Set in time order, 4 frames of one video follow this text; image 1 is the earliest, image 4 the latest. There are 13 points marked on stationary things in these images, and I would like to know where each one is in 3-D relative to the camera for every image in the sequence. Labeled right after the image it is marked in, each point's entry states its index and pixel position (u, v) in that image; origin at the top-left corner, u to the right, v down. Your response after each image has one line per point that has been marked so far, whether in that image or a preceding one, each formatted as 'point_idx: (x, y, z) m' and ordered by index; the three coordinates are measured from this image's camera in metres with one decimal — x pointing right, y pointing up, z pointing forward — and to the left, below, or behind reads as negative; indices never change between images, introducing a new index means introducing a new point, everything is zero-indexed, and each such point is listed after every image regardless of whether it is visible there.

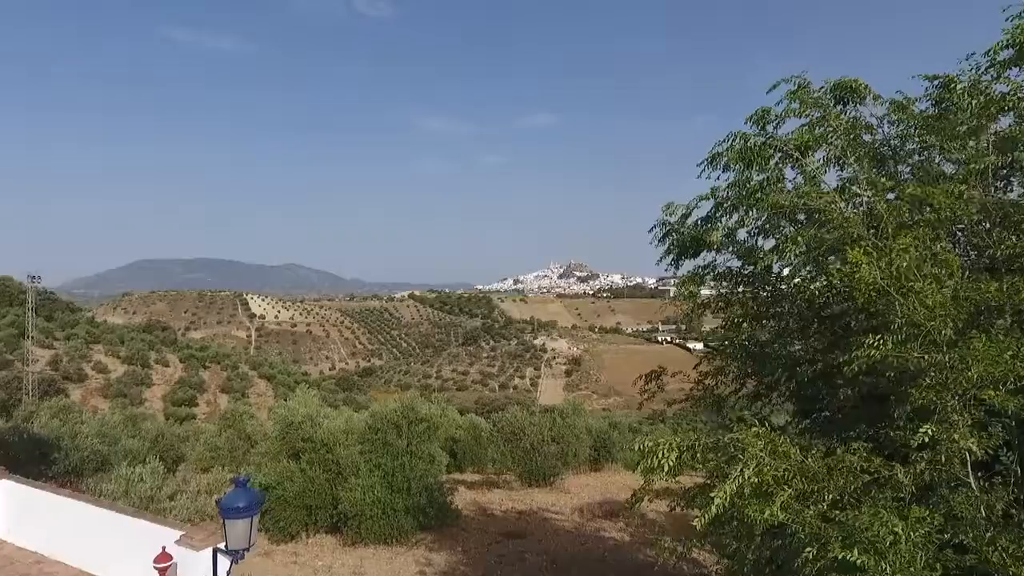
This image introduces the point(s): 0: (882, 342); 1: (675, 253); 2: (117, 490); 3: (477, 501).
0: (+1.7, -0.2, +2.7) m
1: (+1.2, +0.3, +4.5) m
2: (-5.0, -2.6, +7.9) m
3: (-0.8, -4.6, +13.3) m
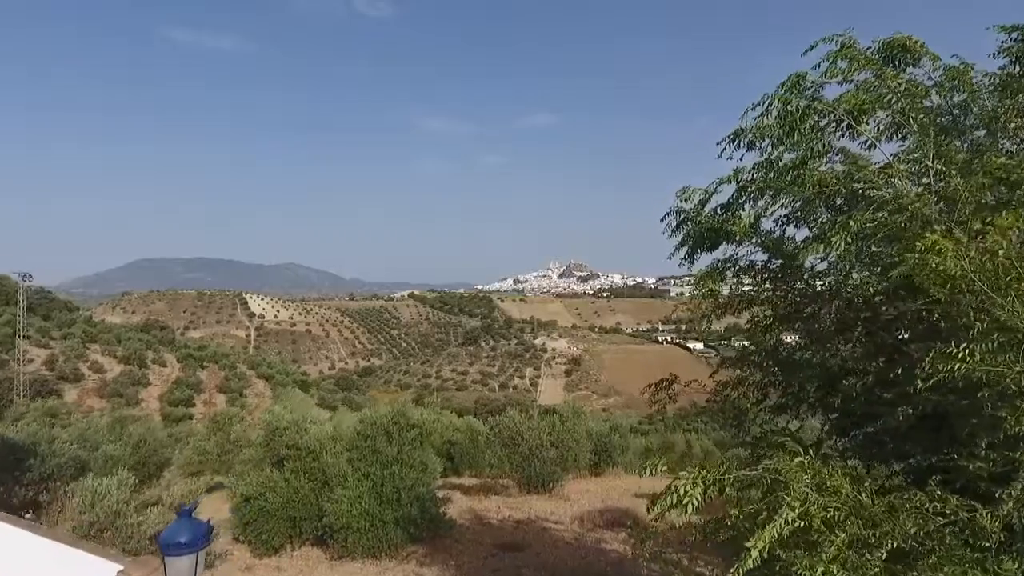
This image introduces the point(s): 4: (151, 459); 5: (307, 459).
0: (+1.6, -0.2, +2.2) m
1: (+1.1, +0.3, +3.9) m
2: (-5.1, -2.6, +7.3) m
3: (-0.8, -4.6, +12.8) m
4: (-8.1, -3.8, +13.7) m
5: (-3.3, -2.7, +9.8) m
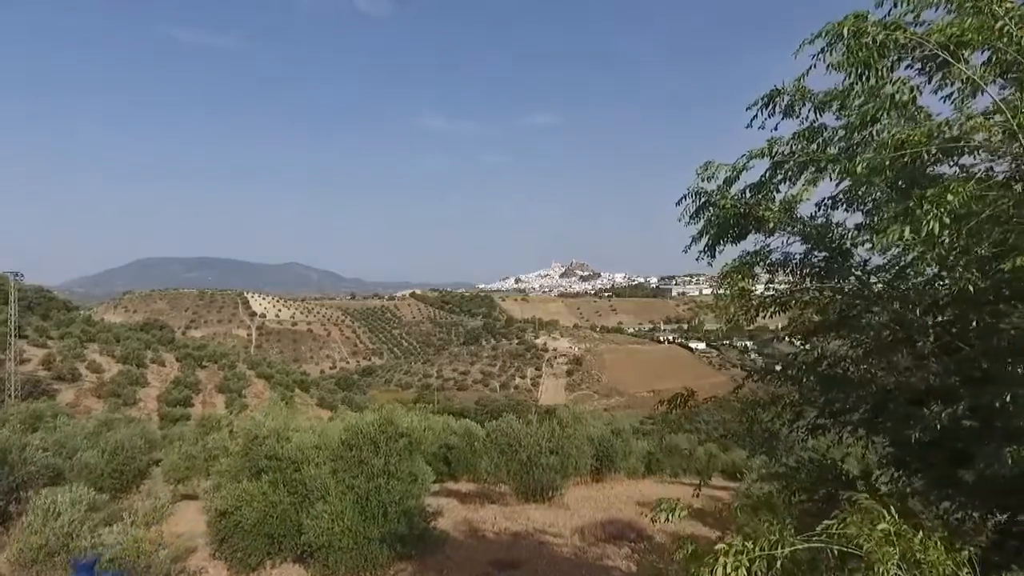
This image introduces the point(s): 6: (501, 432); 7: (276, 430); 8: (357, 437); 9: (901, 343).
0: (+1.5, -0.2, +1.5) m
1: (+1.1, +0.3, +3.2) m
2: (-5.2, -2.6, +6.7) m
3: (-0.9, -4.6, +12.1) m
4: (-8.1, -3.8, +13.1) m
5: (-3.3, -2.7, +9.1) m
6: (-0.3, -3.7, +15.8) m
7: (-3.7, -2.2, +9.6) m
8: (-2.4, -2.3, +9.5) m
9: (+1.6, -0.3, +2.6) m
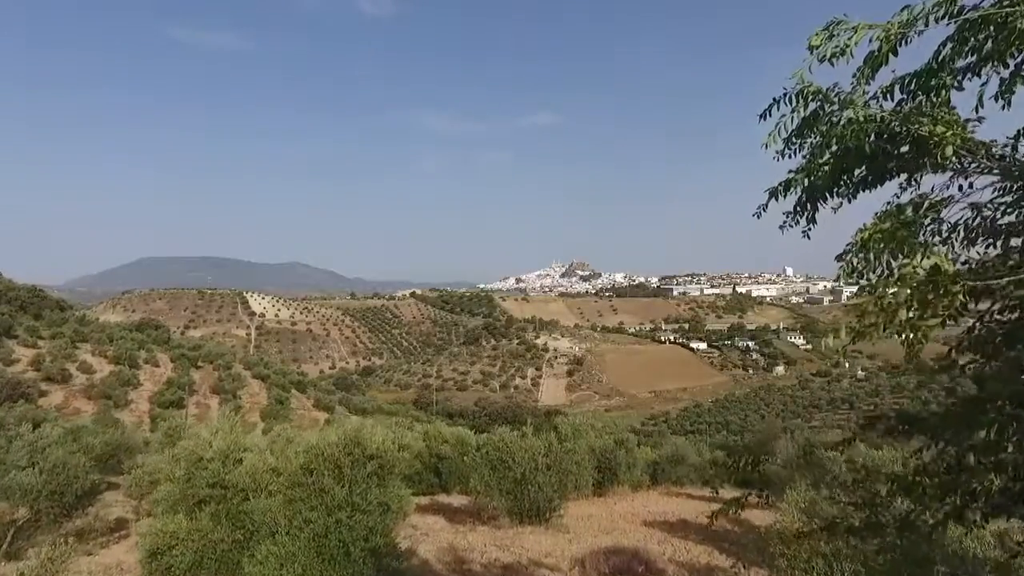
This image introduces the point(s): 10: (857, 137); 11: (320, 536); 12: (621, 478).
0: (+1.4, -0.2, +0.1) m
1: (+0.9, +0.3, +1.8) m
2: (-5.3, -2.5, +5.3) m
3: (-1.0, -4.6, +10.7) m
4: (-8.3, -3.7, +11.7) m
5: (-3.5, -2.7, +7.7) m
6: (-0.4, -3.7, +14.4) m
7: (-3.9, -2.2, +8.2) m
8: (-2.5, -2.2, +8.1) m
9: (+1.5, -0.2, +1.2) m
10: (+0.9, +0.5, +1.7) m
11: (-2.3, -3.0, +7.4) m
12: (+2.9, -5.0, +16.1) m
